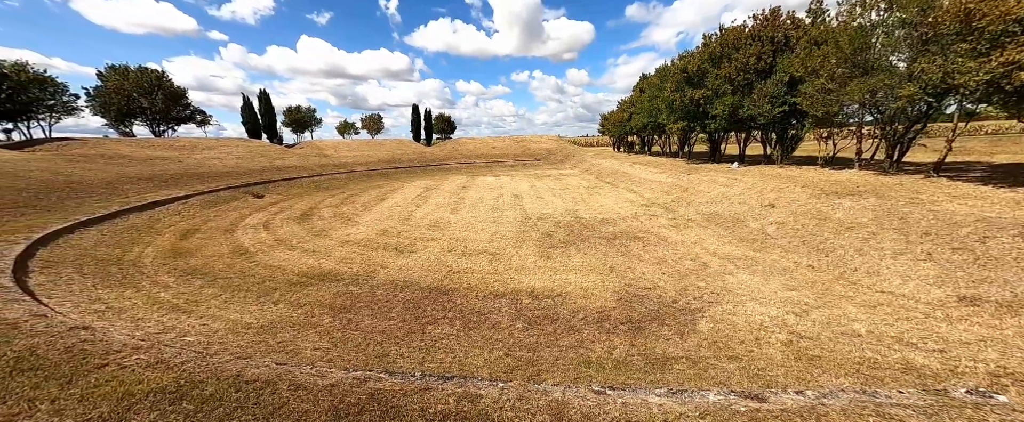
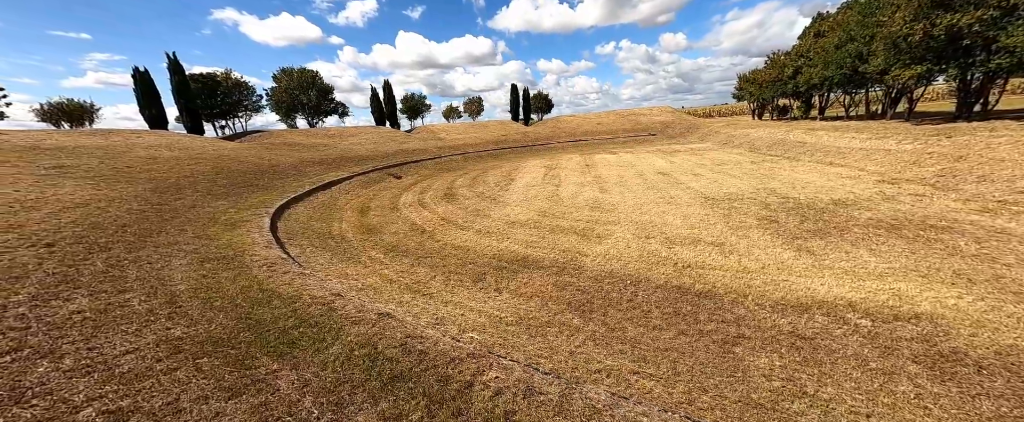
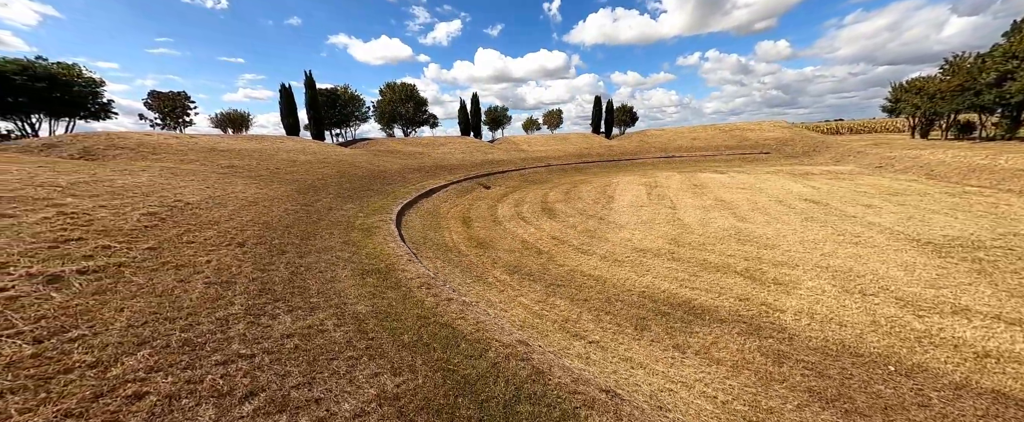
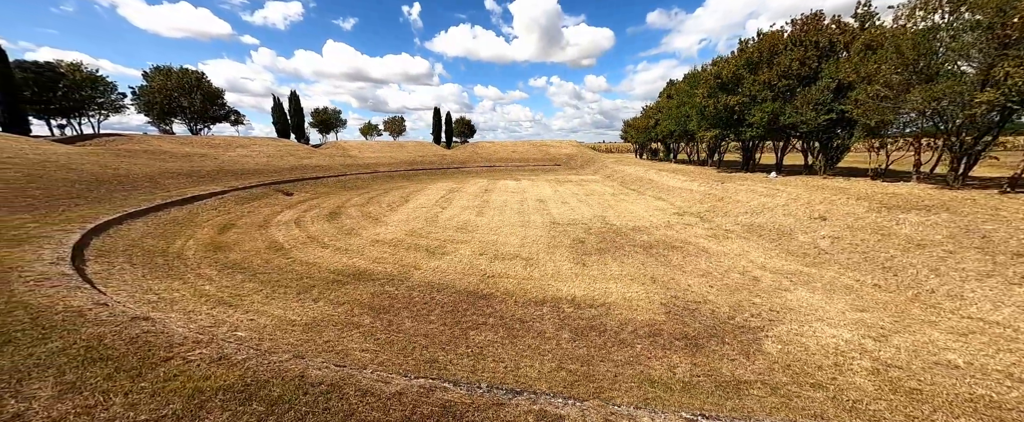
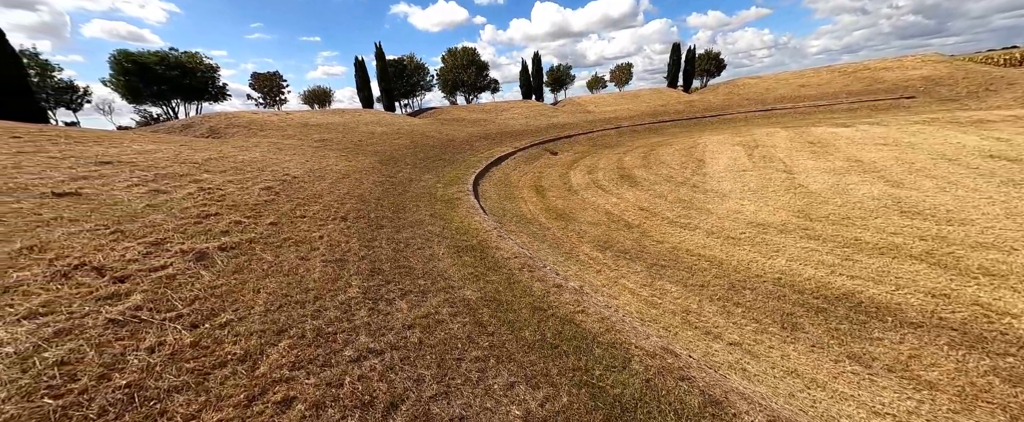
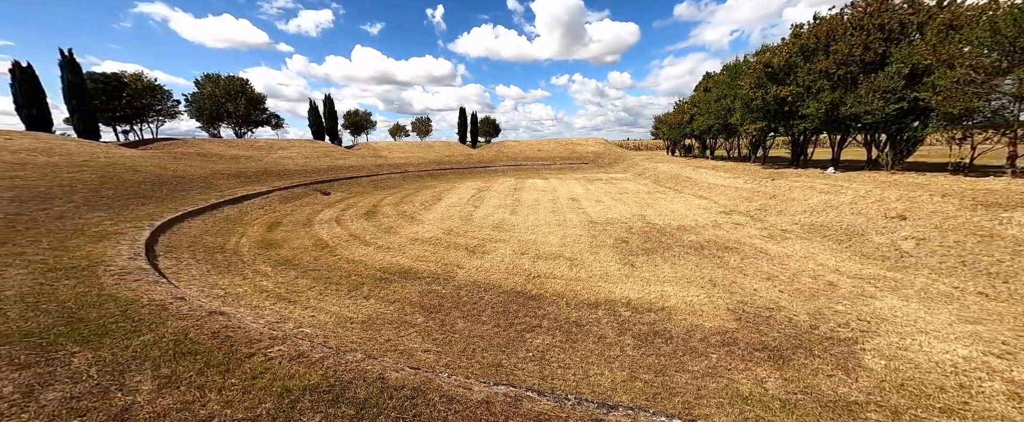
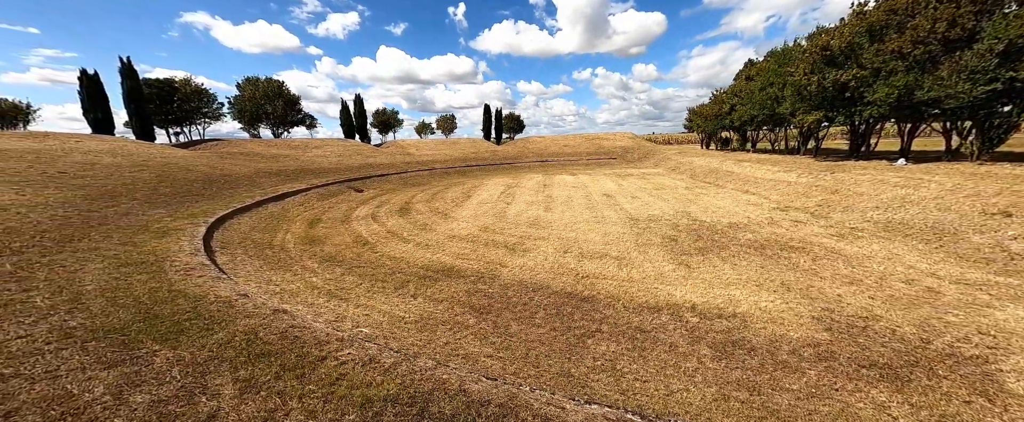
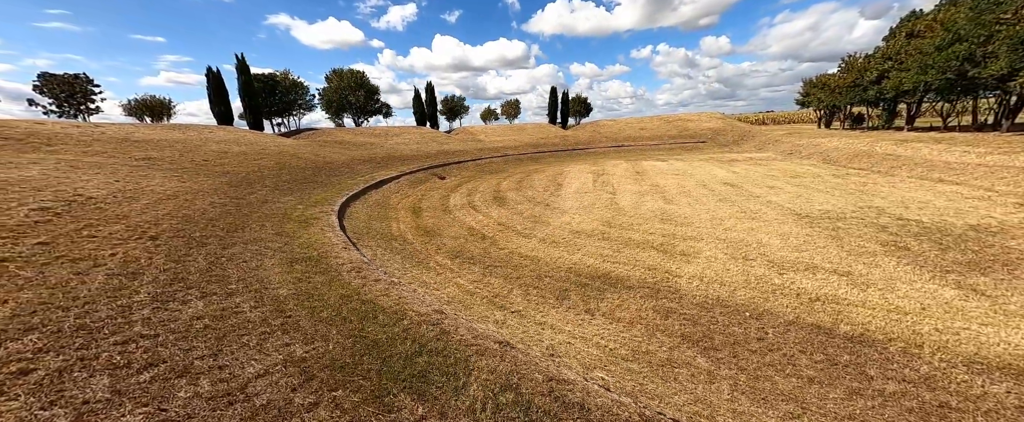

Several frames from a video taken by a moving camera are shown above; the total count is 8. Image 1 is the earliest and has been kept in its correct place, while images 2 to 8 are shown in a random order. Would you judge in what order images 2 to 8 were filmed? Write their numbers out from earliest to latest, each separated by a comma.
4, 6, 7, 2, 8, 3, 5
